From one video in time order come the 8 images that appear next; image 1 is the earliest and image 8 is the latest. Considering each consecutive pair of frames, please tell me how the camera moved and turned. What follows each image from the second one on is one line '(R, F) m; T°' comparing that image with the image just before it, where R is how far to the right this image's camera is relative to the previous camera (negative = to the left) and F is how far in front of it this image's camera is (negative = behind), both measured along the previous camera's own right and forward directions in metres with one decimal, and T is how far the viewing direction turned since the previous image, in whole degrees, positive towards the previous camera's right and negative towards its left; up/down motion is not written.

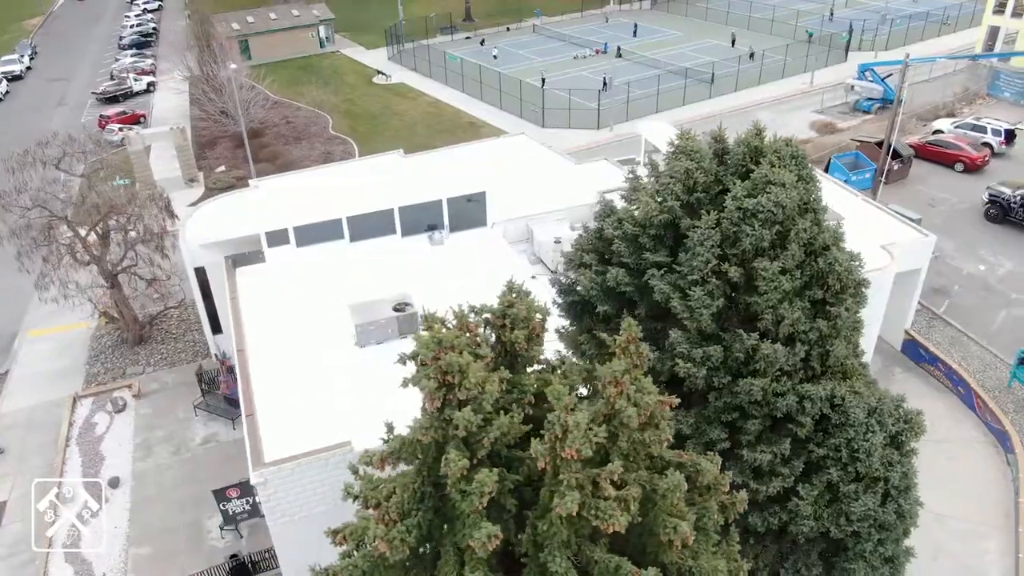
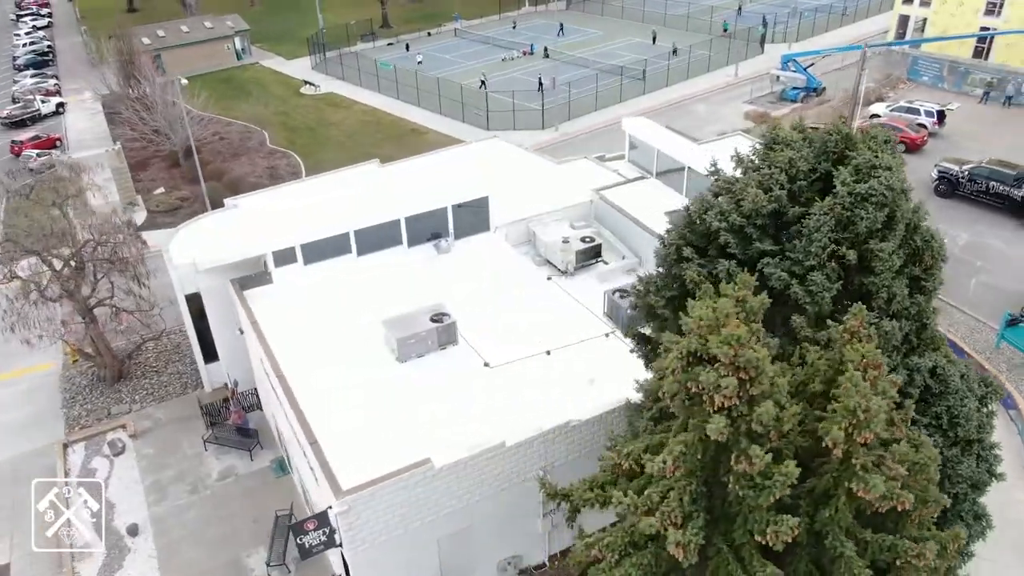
(-3.1, +0.3) m; +7°
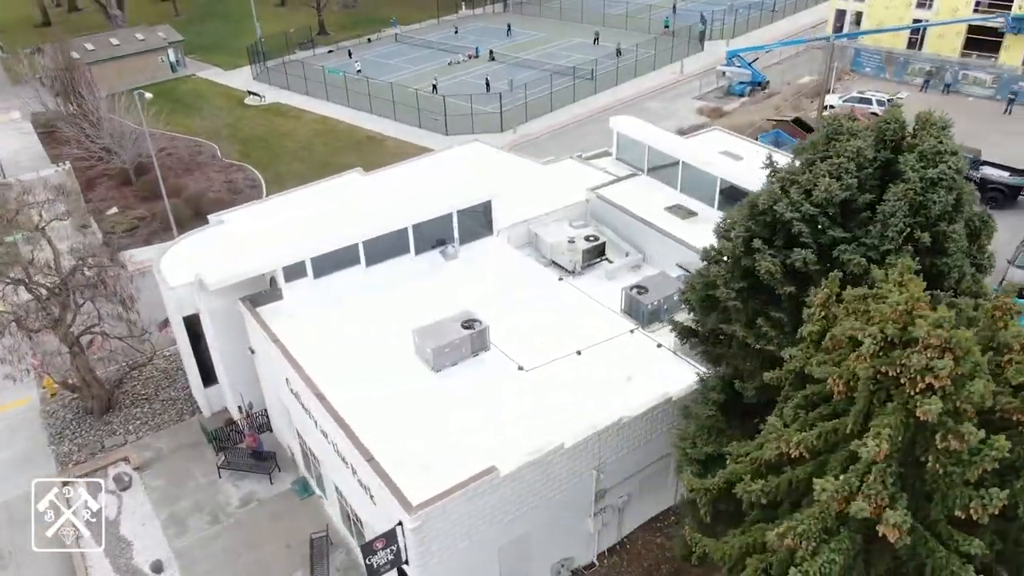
(-2.4, +0.2) m; +5°
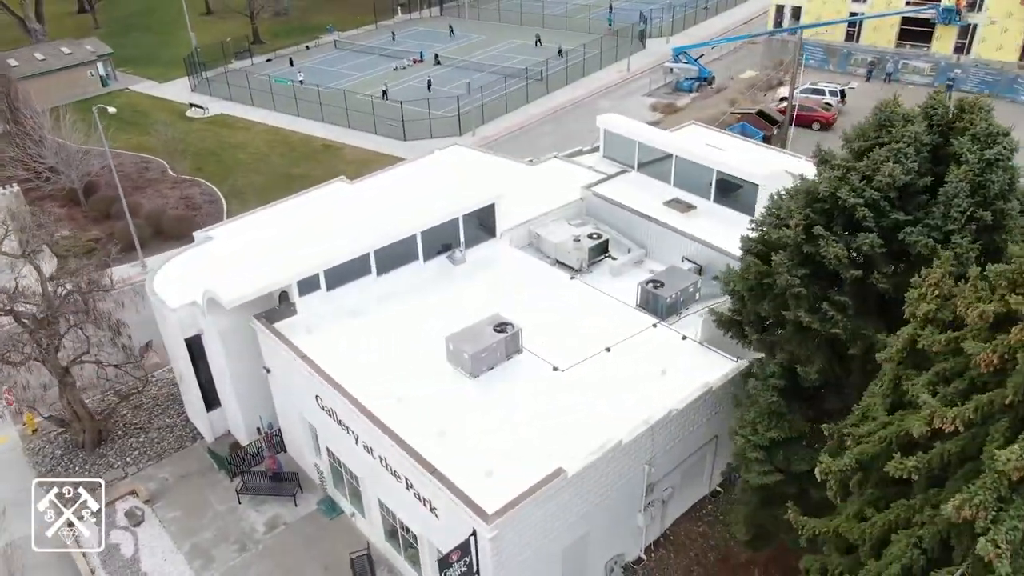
(-2.3, +0.2) m; +5°
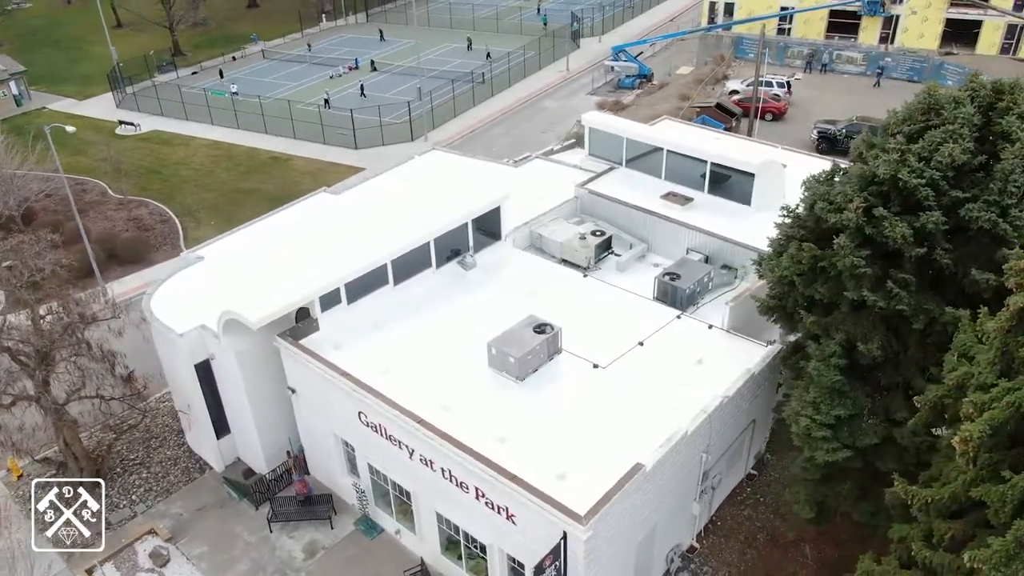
(-2.7, +0.3) m; +6°
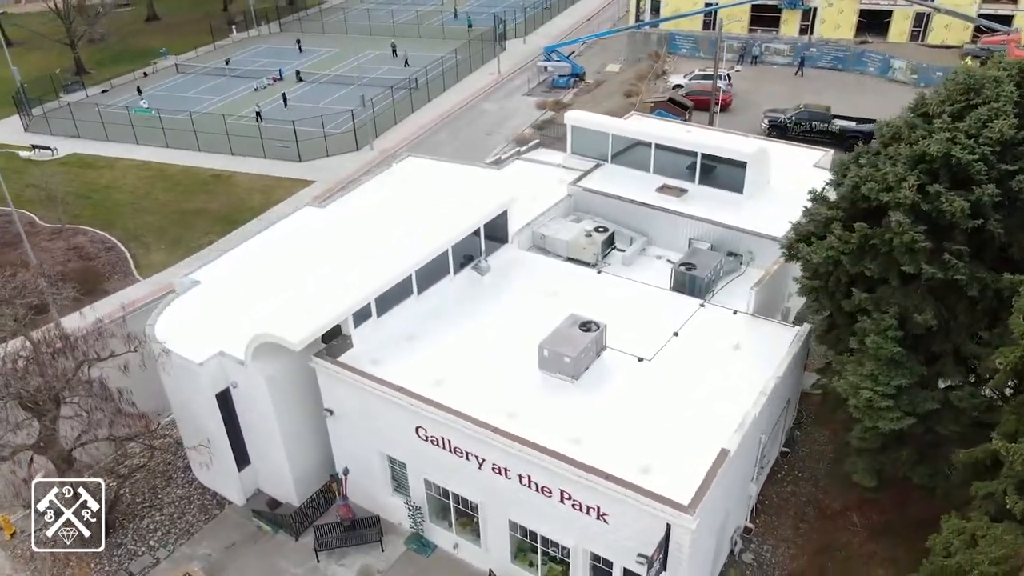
(-3.1, +0.3) m; +7°
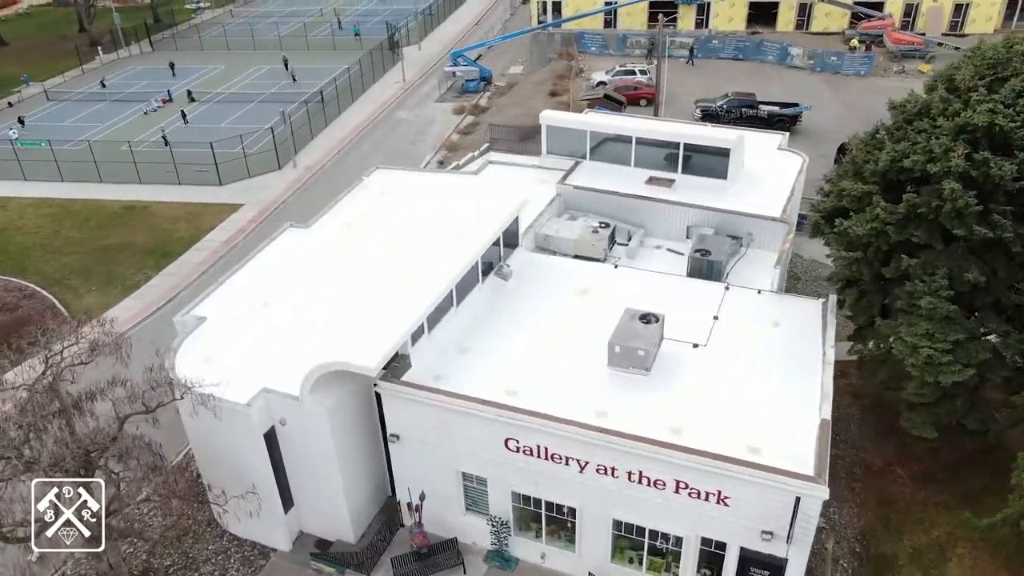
(-4.3, +0.6) m; +10°
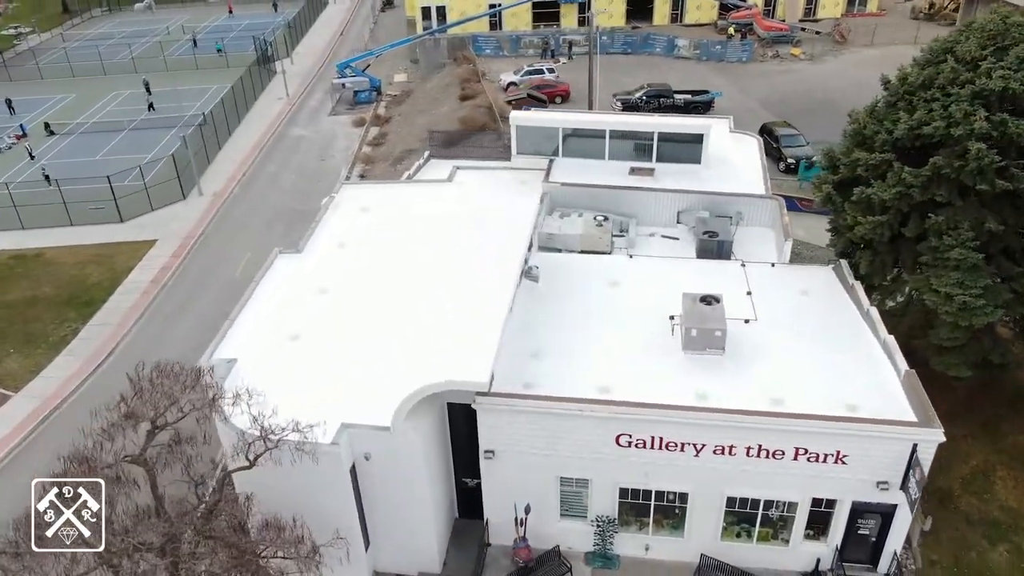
(-5.1, +0.8) m; +12°
